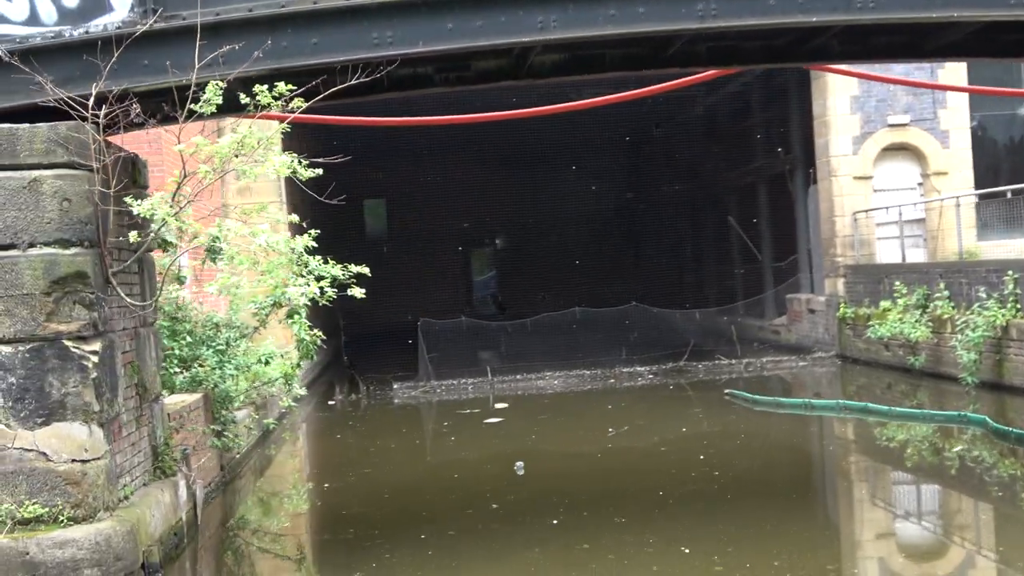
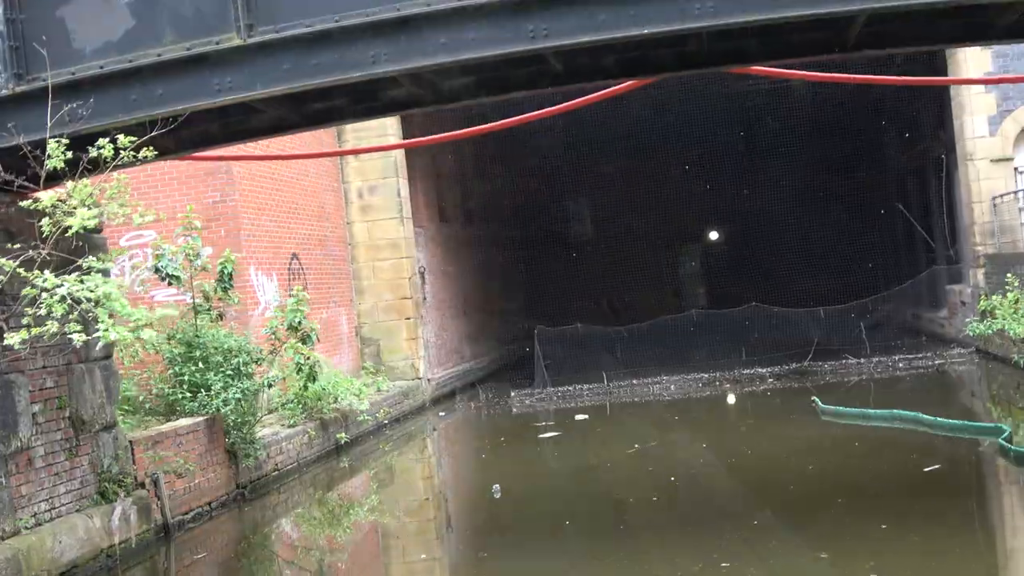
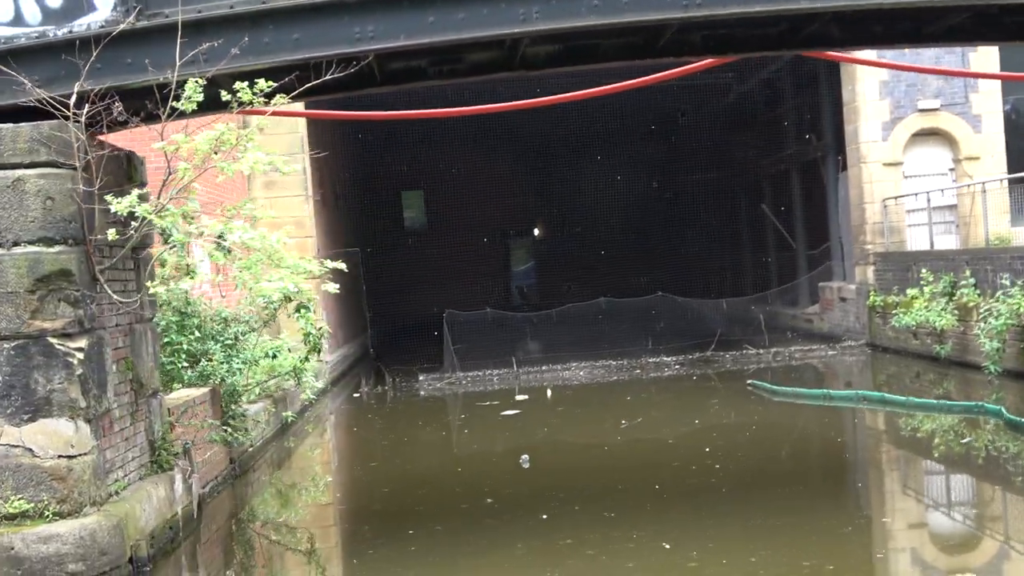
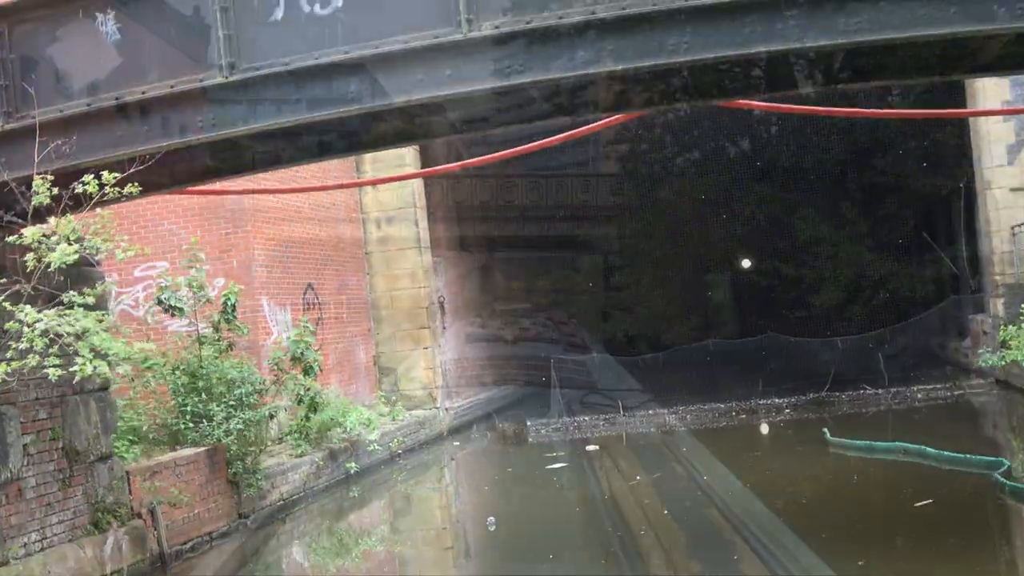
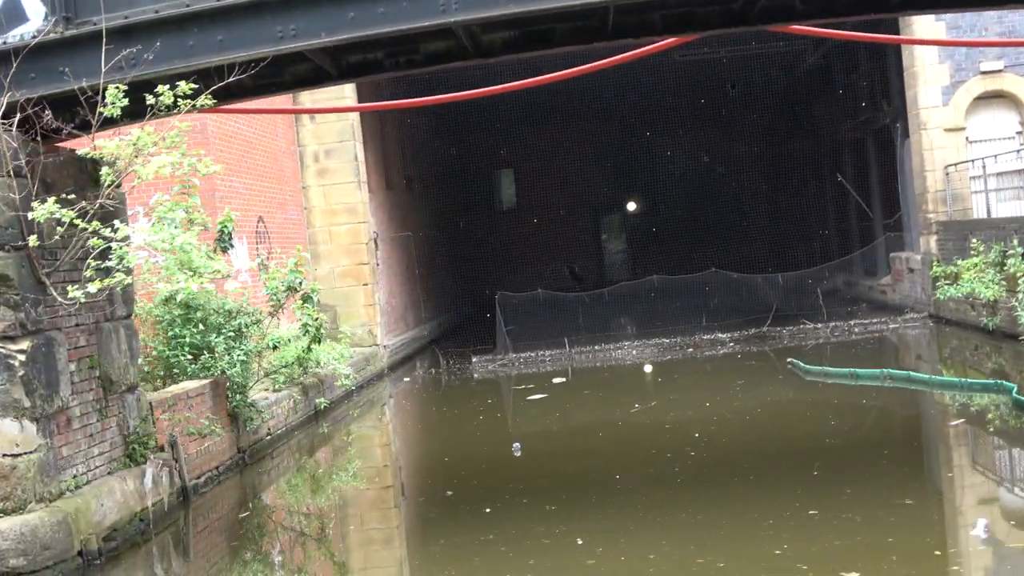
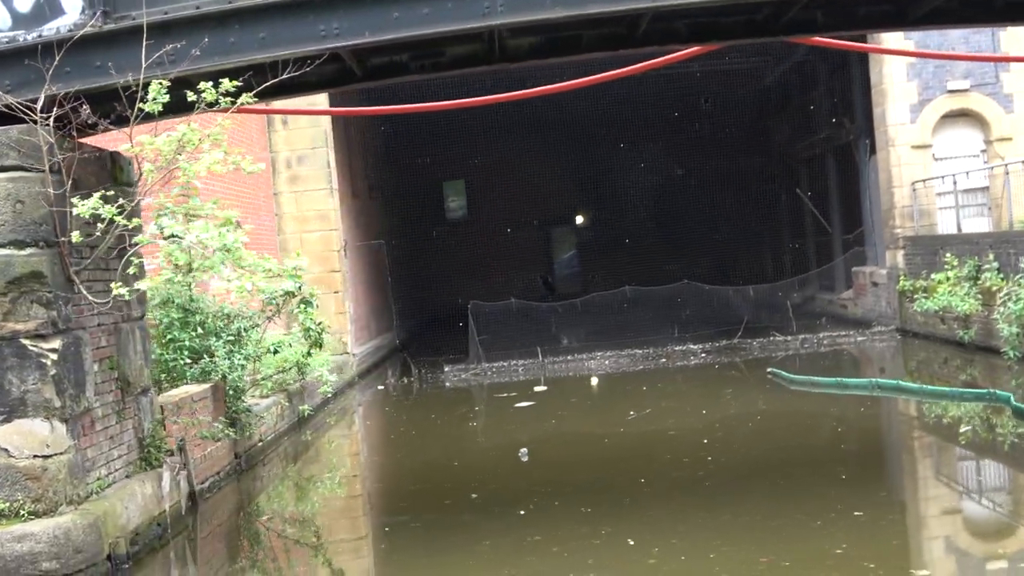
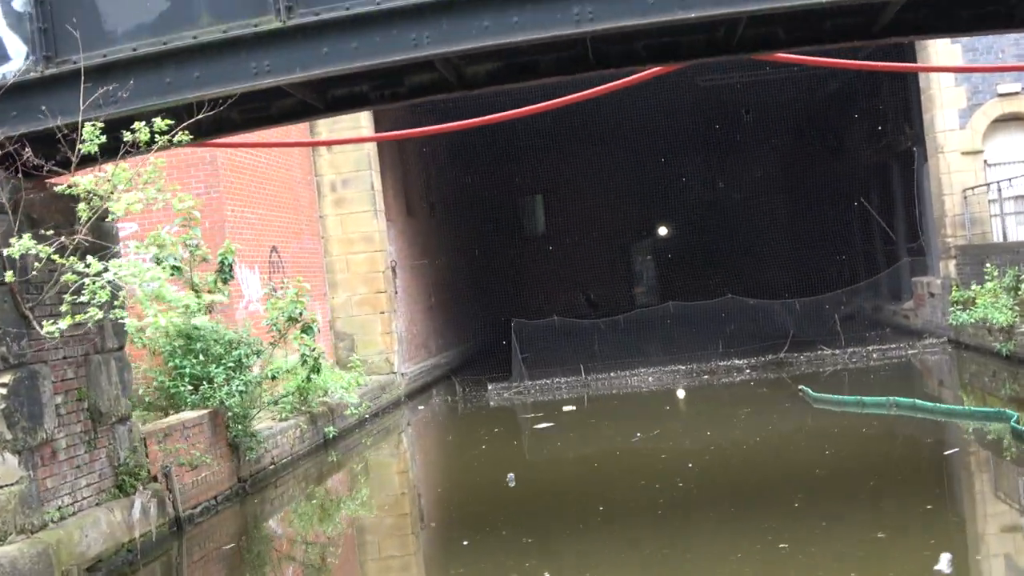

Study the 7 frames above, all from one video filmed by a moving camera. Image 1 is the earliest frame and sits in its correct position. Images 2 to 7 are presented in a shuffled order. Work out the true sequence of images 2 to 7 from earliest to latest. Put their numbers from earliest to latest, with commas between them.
3, 6, 5, 7, 2, 4
